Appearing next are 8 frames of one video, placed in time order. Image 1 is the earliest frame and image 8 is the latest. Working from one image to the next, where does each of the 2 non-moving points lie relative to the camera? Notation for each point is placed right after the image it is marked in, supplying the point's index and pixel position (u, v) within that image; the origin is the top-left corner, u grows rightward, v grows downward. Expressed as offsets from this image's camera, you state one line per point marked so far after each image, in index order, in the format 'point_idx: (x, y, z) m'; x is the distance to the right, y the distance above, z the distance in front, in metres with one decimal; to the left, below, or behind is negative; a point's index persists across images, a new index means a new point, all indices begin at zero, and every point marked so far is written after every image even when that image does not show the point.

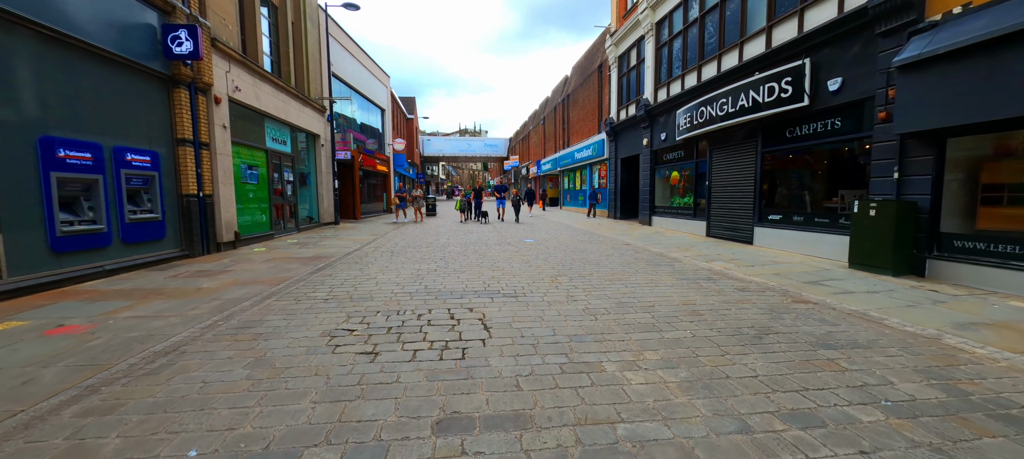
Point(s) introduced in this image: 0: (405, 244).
0: (-2.7, -0.4, +9.9) m
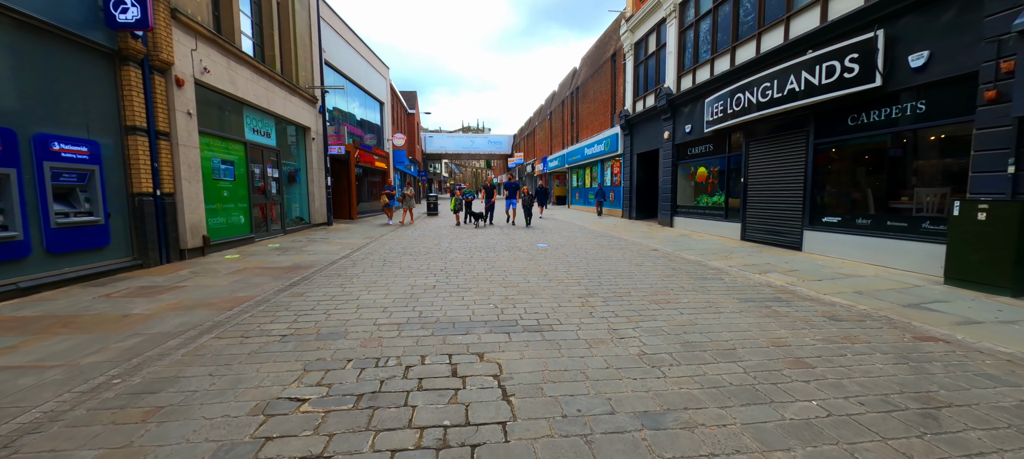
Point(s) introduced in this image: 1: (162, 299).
0: (-2.4, -0.5, +8.6) m
1: (-4.4, -0.9, +4.9) m
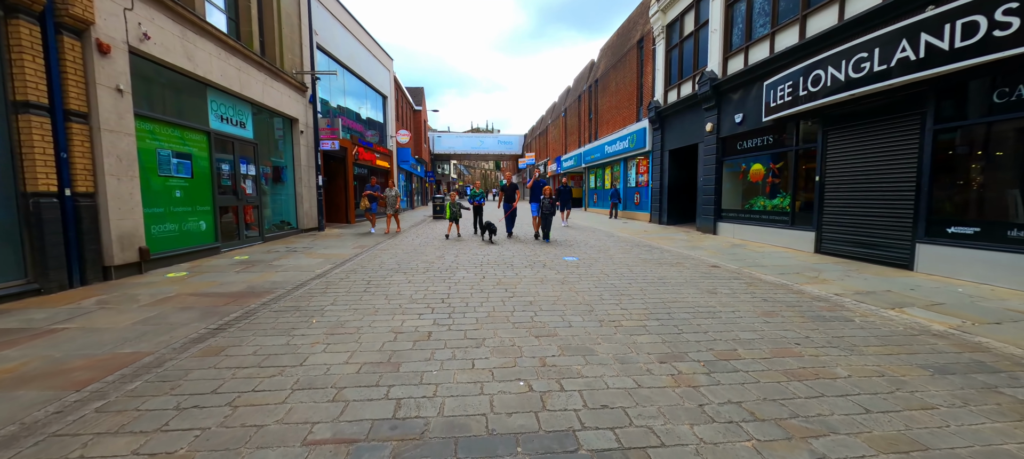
0: (-2.0, -0.7, +6.7) m
1: (-4.1, -1.0, +3.1) m
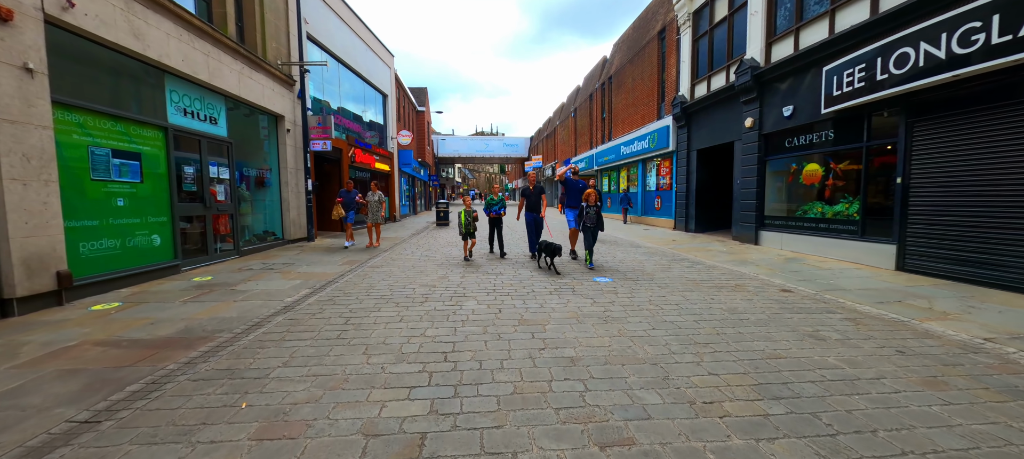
0: (-1.7, -0.9, +5.3) m
1: (-3.9, -1.2, +1.7) m
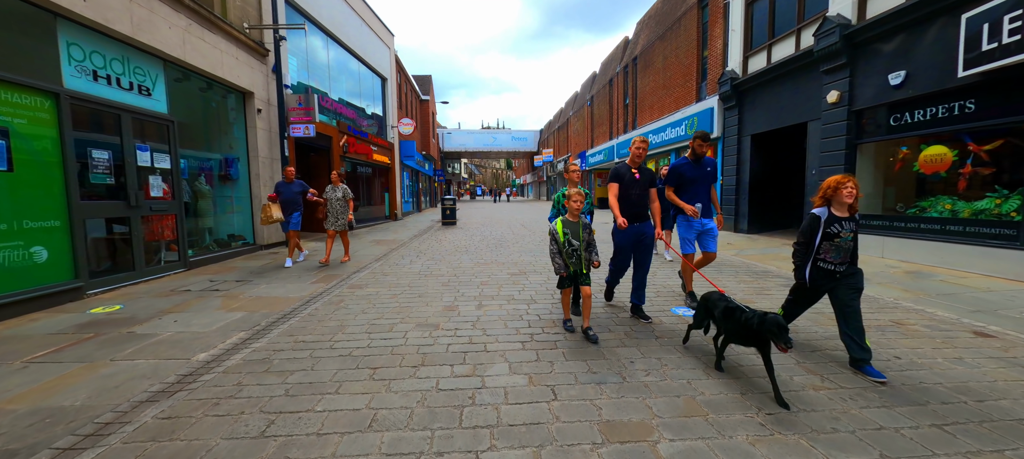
0: (-1.3, -1.0, +3.3) m
1: (-3.5, -1.4, -0.3) m
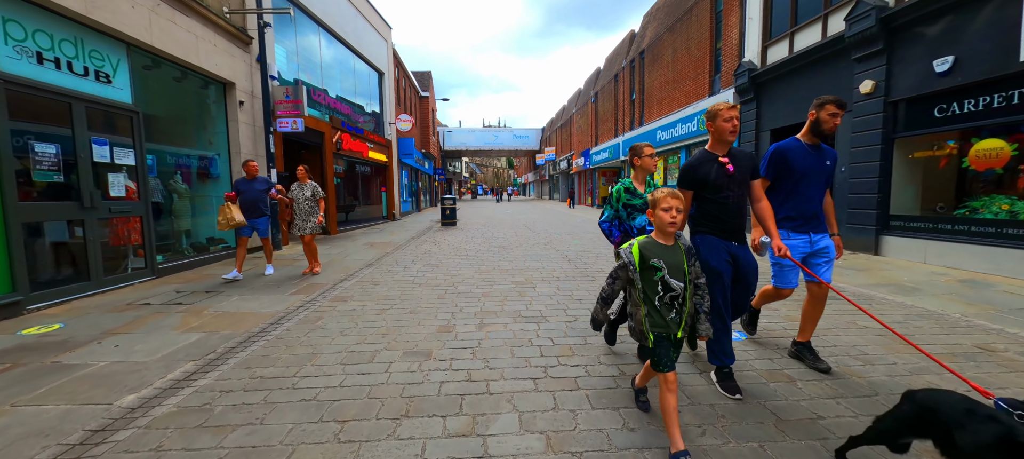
0: (-1.3, -1.1, +2.6) m
1: (-3.4, -1.5, -0.9) m
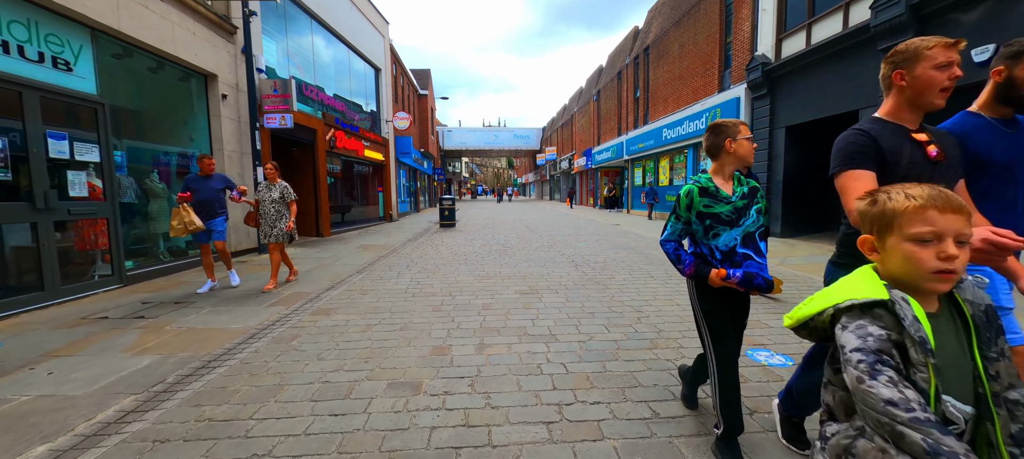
0: (-1.2, -1.1, +2.1) m
1: (-3.4, -1.5, -1.5) m
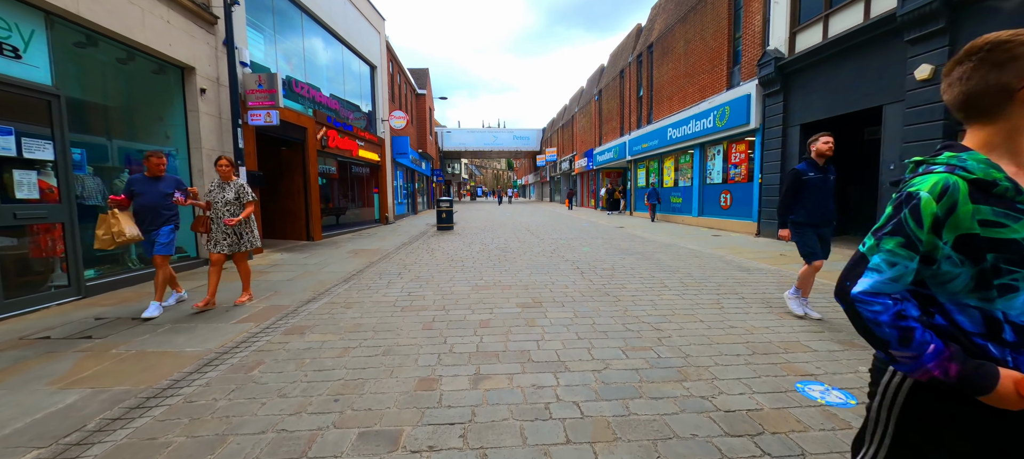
0: (-1.2, -1.2, +1.6) m
1: (-3.4, -1.6, -2.0) m
